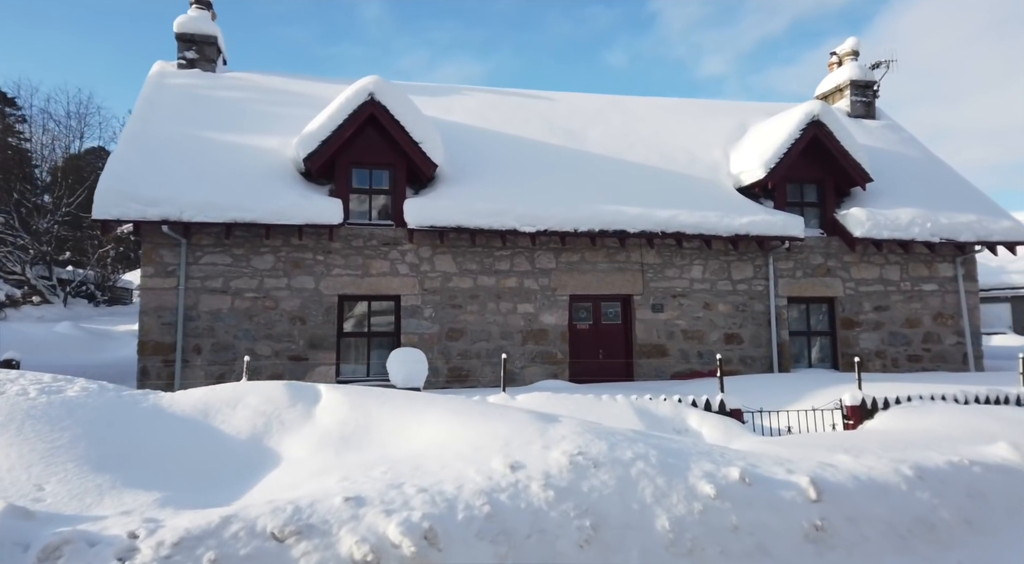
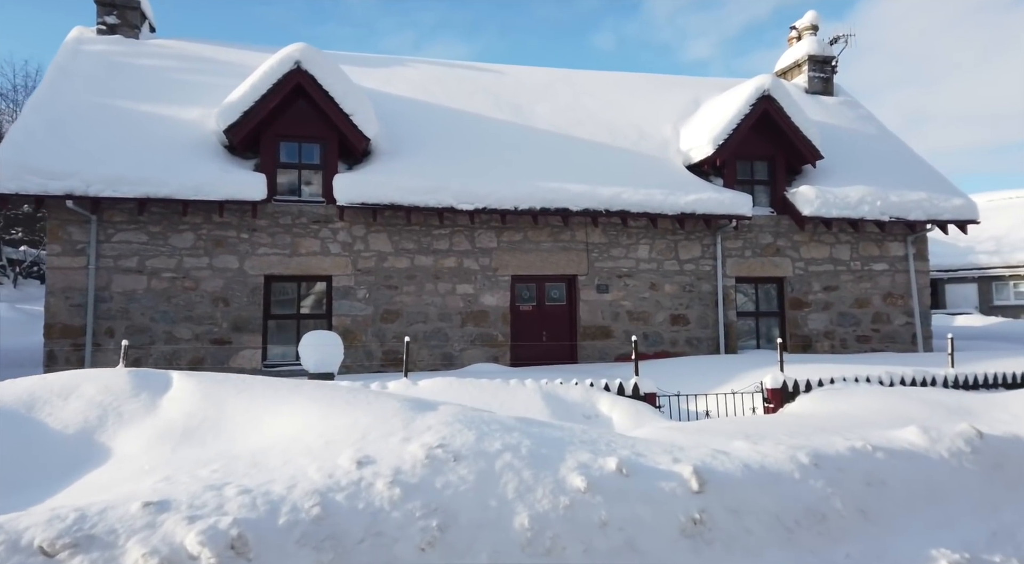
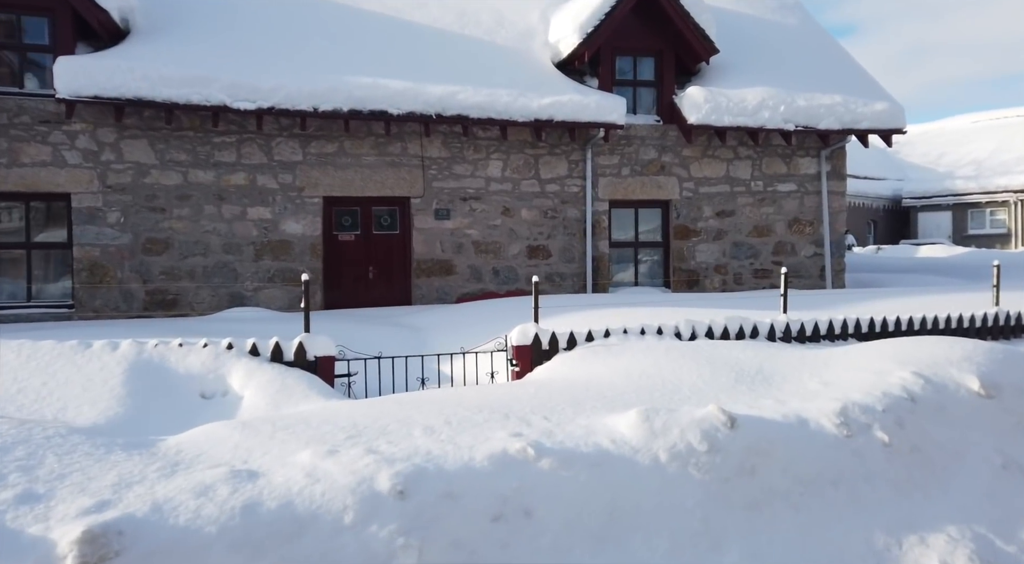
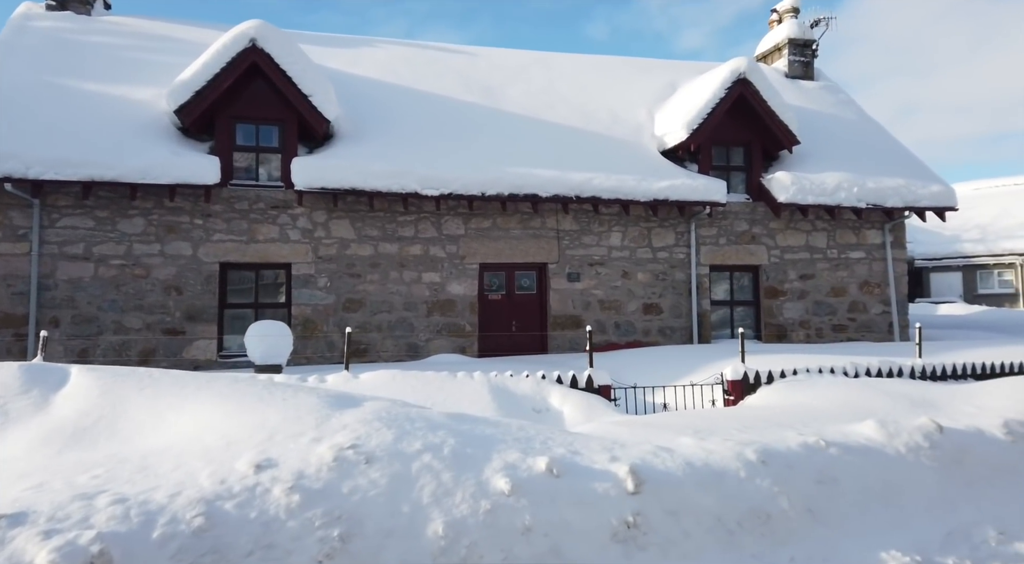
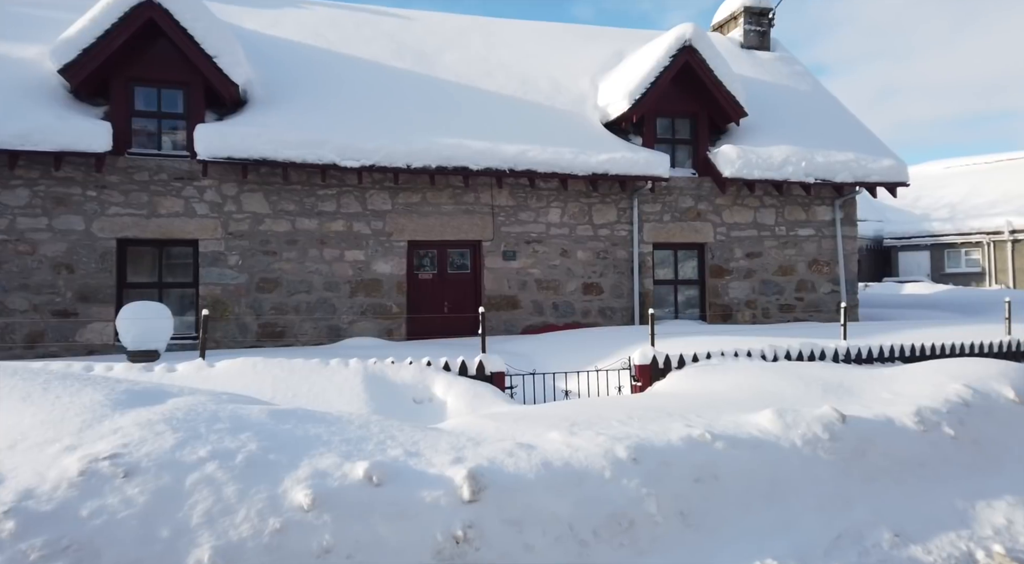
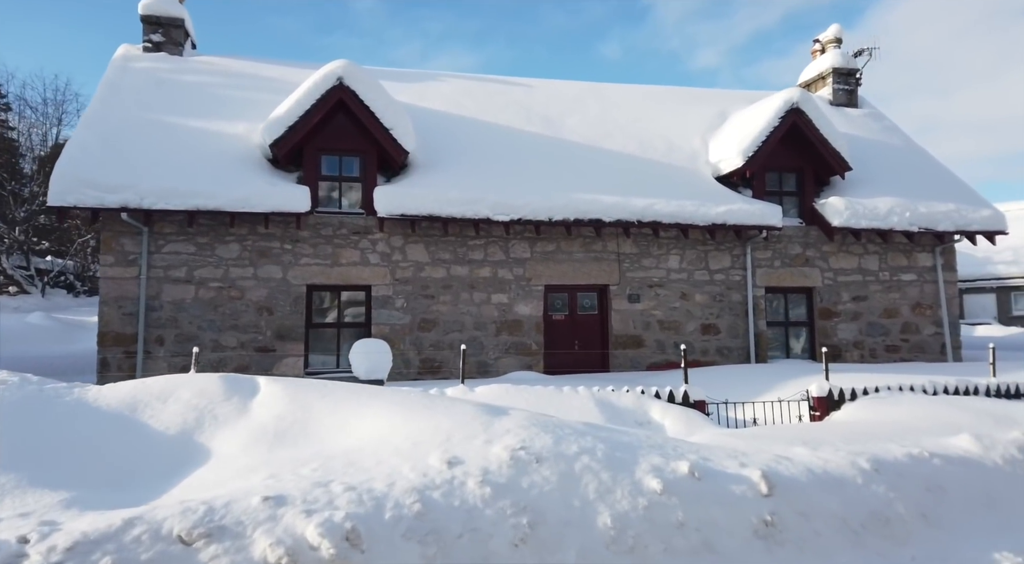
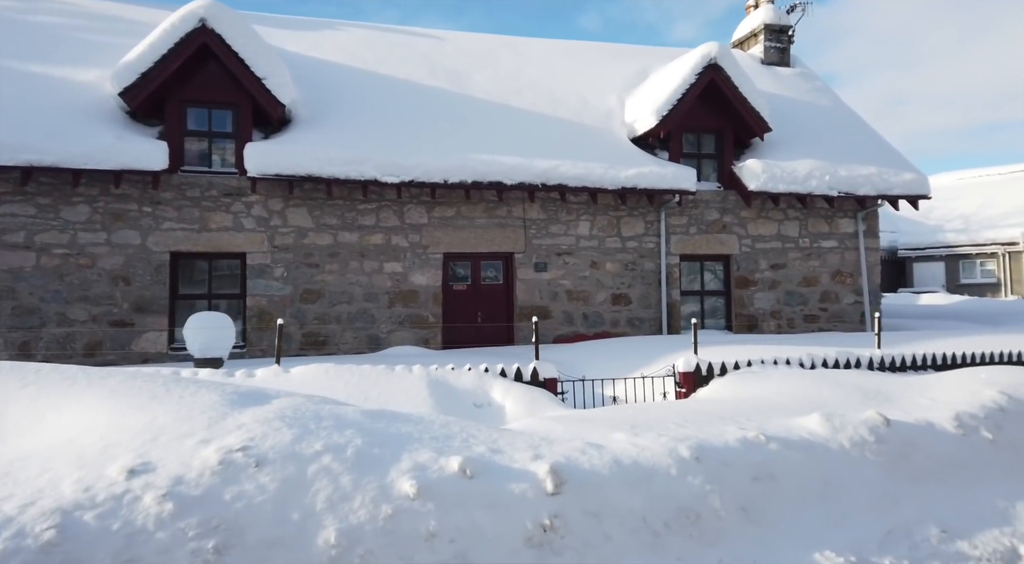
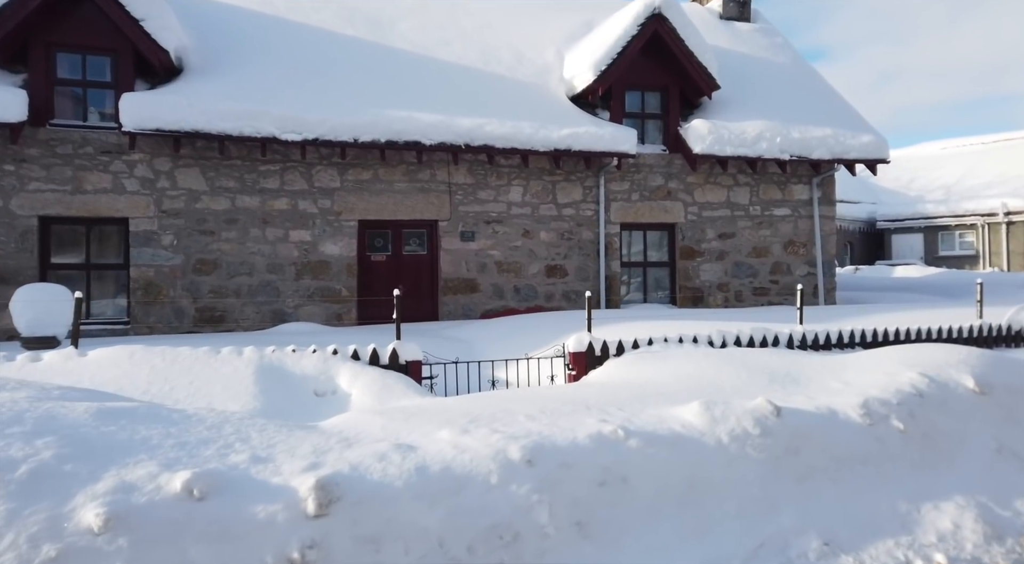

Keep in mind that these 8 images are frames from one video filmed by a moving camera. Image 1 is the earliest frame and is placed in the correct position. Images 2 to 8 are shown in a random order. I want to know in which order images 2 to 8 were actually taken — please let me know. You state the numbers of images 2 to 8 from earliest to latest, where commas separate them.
6, 2, 4, 7, 5, 8, 3
